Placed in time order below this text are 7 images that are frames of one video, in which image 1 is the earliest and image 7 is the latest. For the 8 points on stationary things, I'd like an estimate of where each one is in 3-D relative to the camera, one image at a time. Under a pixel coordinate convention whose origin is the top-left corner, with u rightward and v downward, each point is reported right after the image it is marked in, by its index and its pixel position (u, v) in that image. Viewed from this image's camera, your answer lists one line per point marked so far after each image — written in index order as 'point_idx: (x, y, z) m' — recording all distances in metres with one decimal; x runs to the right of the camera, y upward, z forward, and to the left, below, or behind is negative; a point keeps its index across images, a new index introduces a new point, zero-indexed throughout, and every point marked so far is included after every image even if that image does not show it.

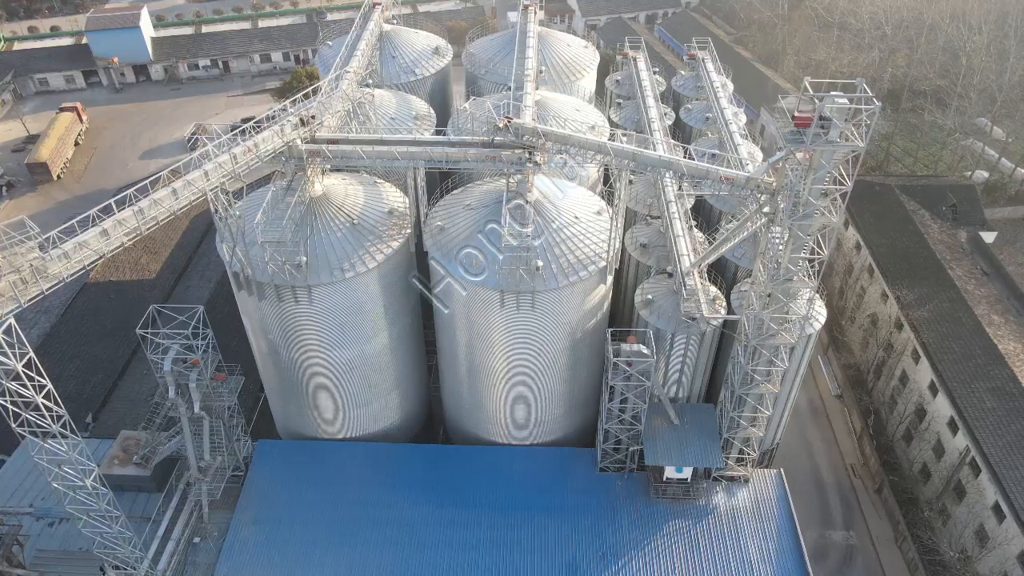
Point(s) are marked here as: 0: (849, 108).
0: (+8.4, +4.4, +18.8) m
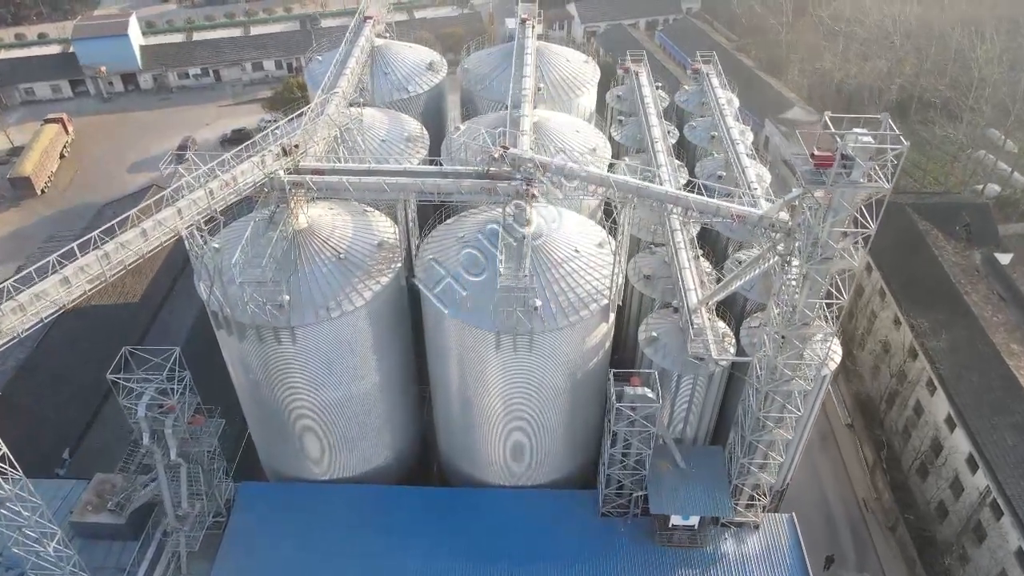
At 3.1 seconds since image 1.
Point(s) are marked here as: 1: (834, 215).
0: (+8.3, +3.2, +17.3) m
1: (+7.8, +1.7, +18.3) m
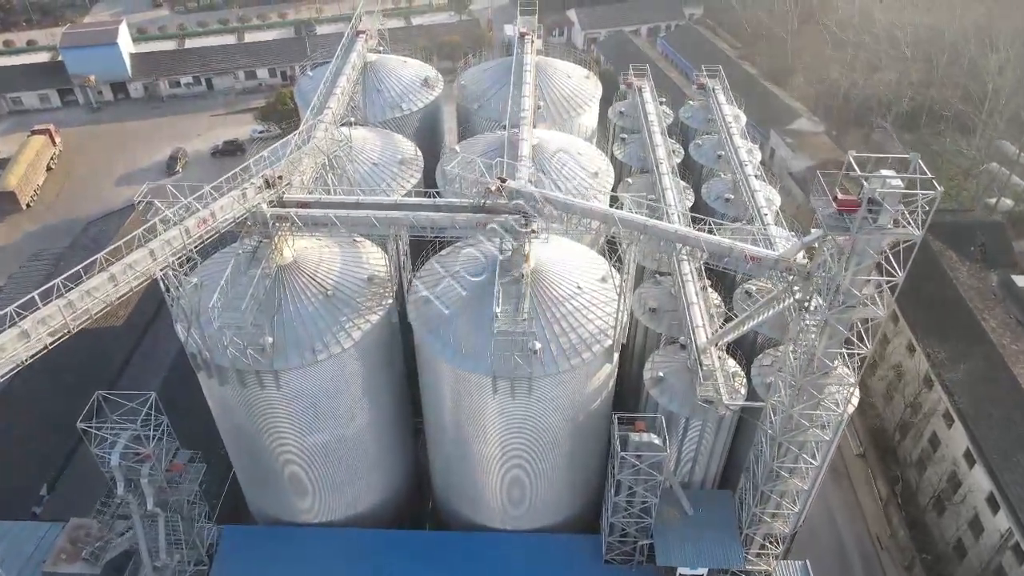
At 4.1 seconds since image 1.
0: (+8.2, +2.0, +15.9) m
1: (+7.7, +0.6, +16.9) m
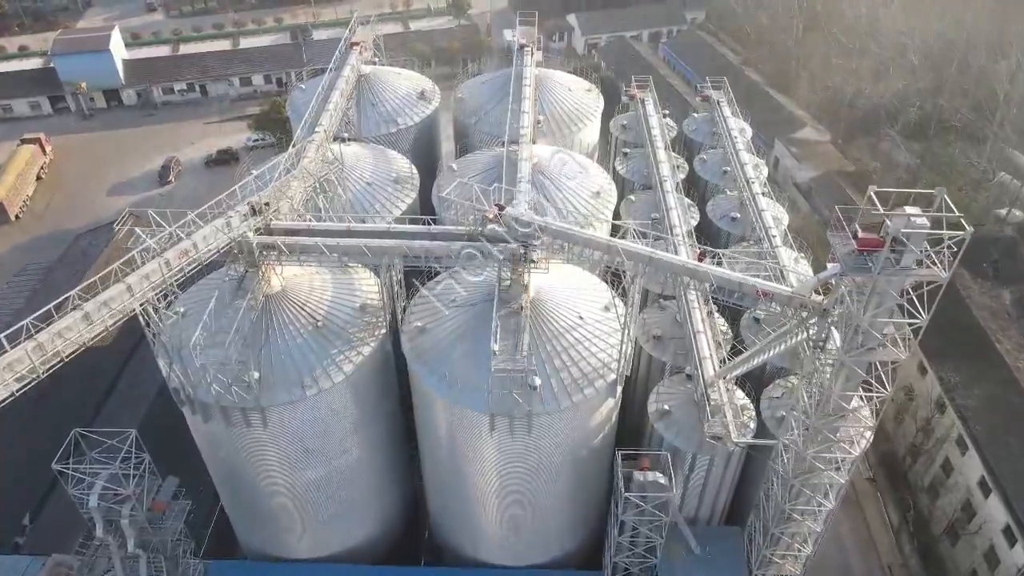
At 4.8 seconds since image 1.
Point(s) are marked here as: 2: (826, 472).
0: (+8.2, +1.1, +14.8) m
1: (+7.7, -0.3, +15.9) m
2: (+8.0, -4.7, +19.4) m
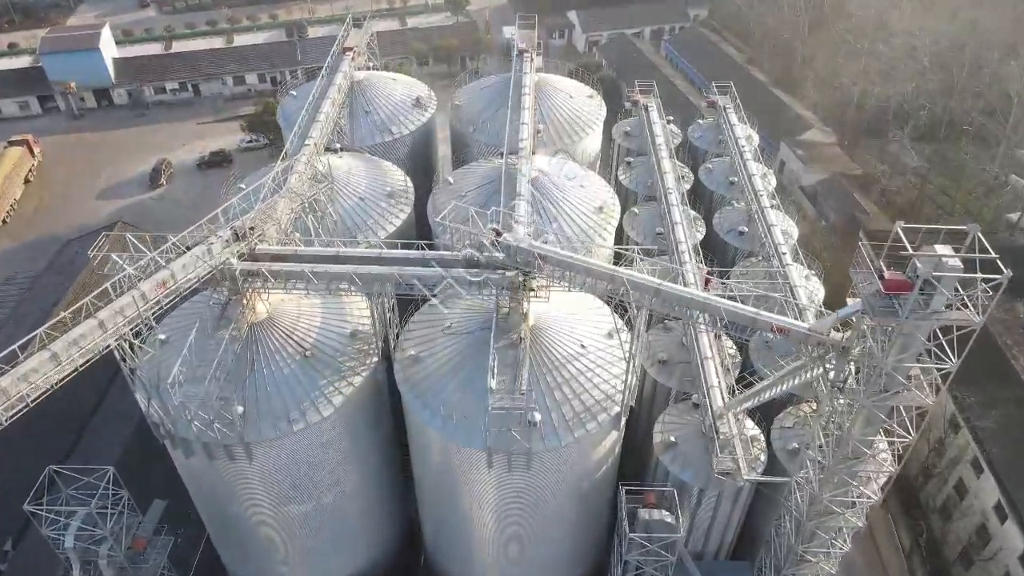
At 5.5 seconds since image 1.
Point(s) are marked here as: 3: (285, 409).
0: (+8.1, +0.3, +13.7) m
1: (+7.6, -1.1, +14.8) m
2: (+8.0, -5.5, +18.3) m
3: (-5.9, -3.1, +19.6) m
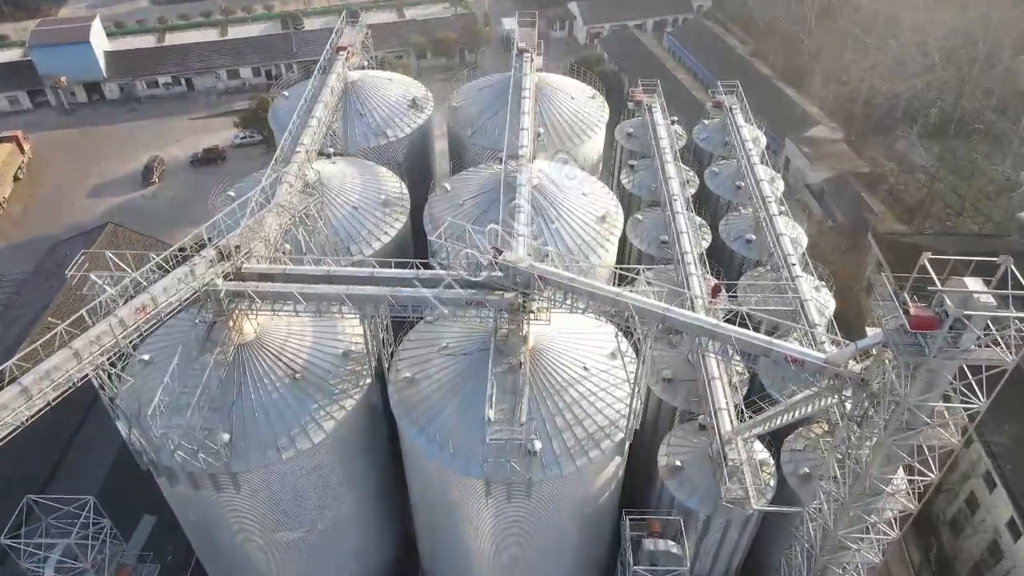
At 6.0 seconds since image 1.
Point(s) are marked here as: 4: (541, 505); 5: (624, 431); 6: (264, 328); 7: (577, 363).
0: (+8.1, -0.4, +12.7) m
1: (+7.6, -1.7, +13.9) m
2: (+8.0, -6.0, +17.5) m
3: (-5.9, -3.7, +18.7) m
4: (+0.7, -5.5, +19.2) m
5: (+2.9, -3.6, +19.4) m
6: (-6.5, -1.1, +19.9) m
7: (+1.7, -2.0, +19.9) m
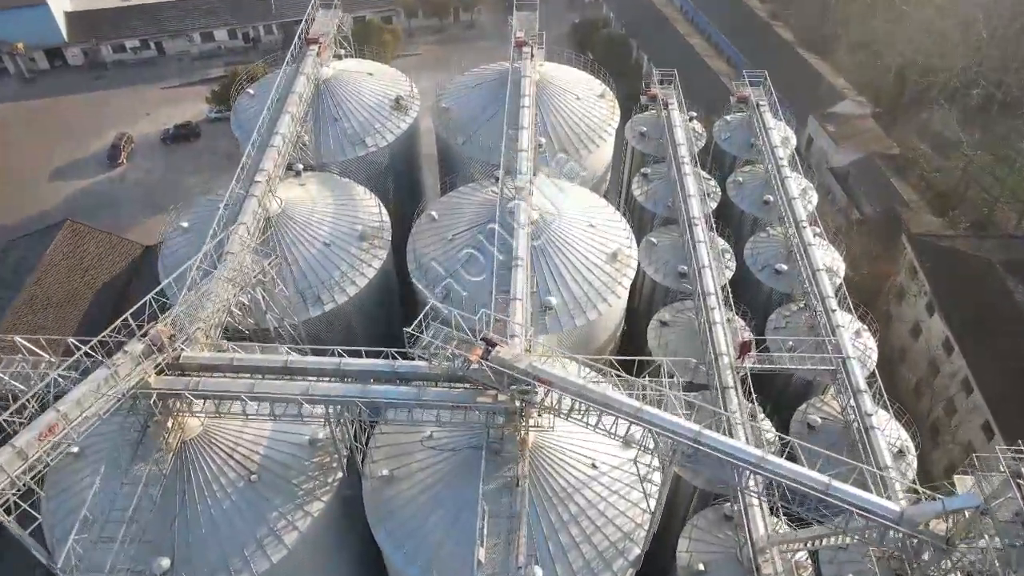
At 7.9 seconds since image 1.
0: (+8.0, -2.8, +9.5) m
1: (+7.5, -4.1, +10.7) m
2: (+7.9, -8.1, +14.7) m
3: (-6.0, -5.6, +15.7) m
4: (+0.7, -7.4, +16.3) m
5: (+2.8, -5.6, +16.4) m
6: (-6.6, -2.9, +16.6) m
7: (+1.6, -3.9, +16.7) m
